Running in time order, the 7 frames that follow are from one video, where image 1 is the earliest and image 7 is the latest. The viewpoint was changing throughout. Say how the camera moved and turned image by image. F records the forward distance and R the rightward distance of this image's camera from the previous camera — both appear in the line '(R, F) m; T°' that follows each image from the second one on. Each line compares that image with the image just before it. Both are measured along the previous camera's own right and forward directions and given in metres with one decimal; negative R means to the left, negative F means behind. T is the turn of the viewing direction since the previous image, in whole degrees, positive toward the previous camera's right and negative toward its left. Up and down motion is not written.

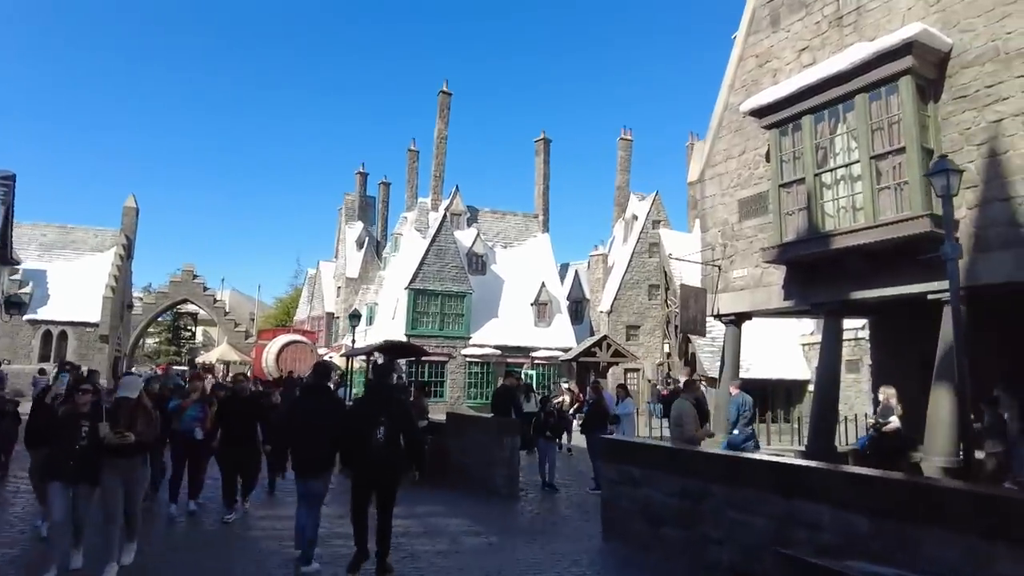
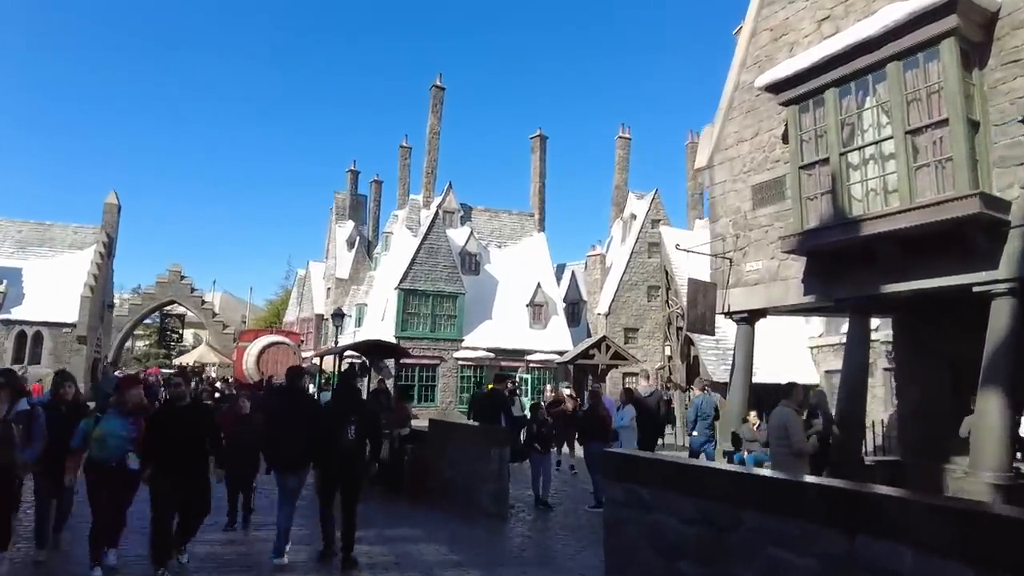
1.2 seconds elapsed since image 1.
(+0.1, +1.2) m; 0°
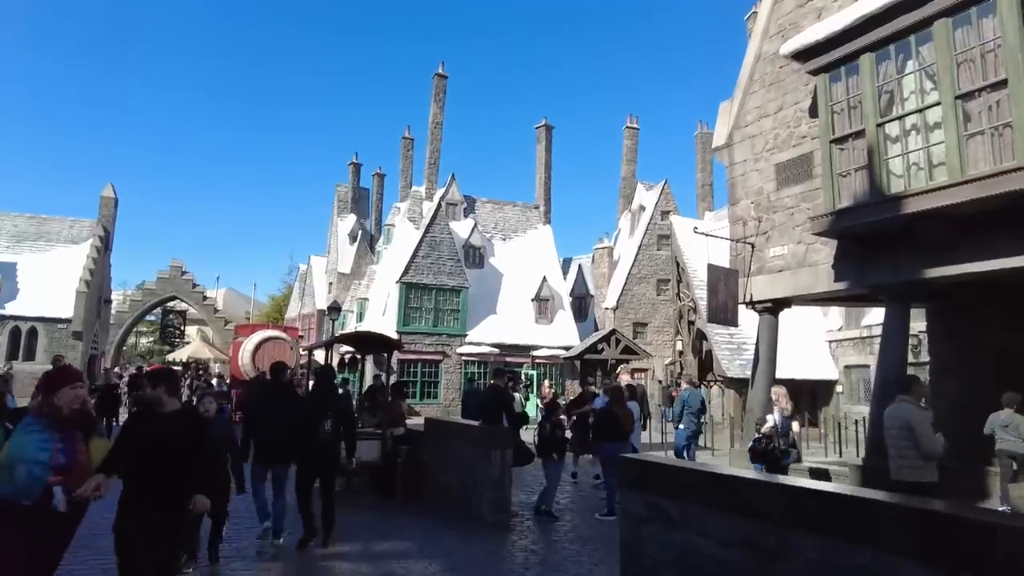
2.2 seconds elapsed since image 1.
(0.0, +0.9) m; 0°
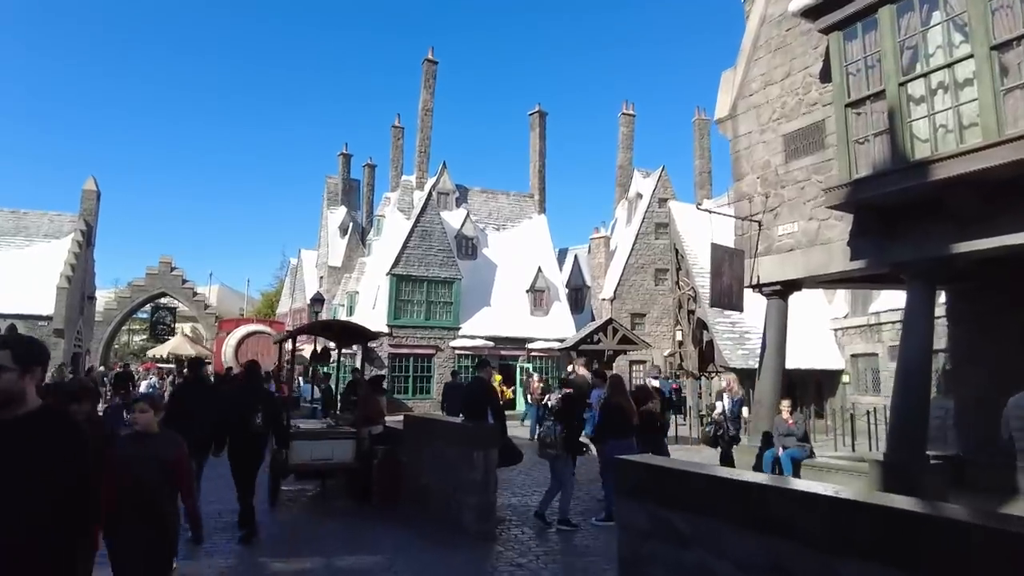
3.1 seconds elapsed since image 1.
(+0.2, +0.9) m; 0°
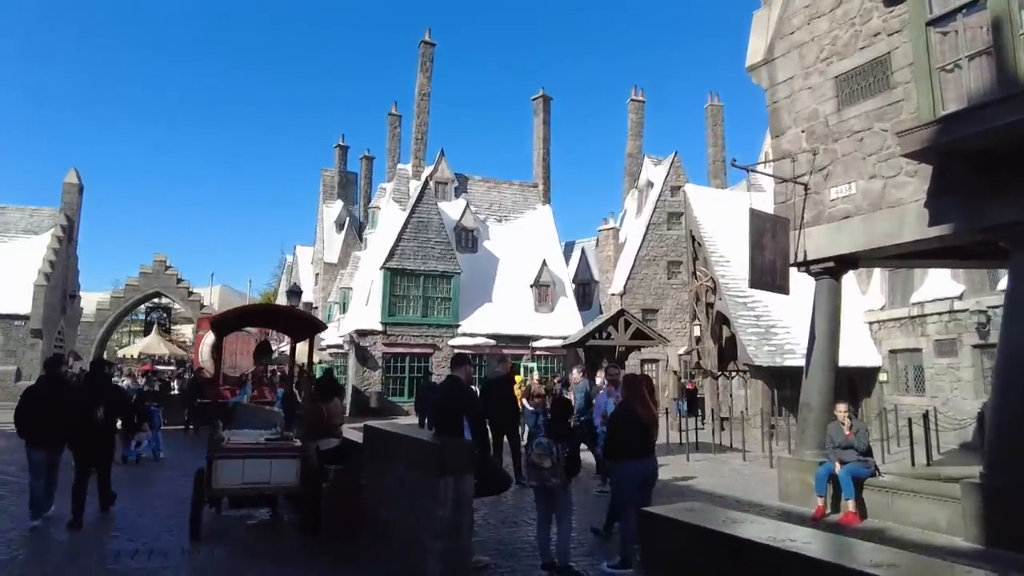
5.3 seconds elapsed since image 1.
(+0.2, +1.9) m; -1°
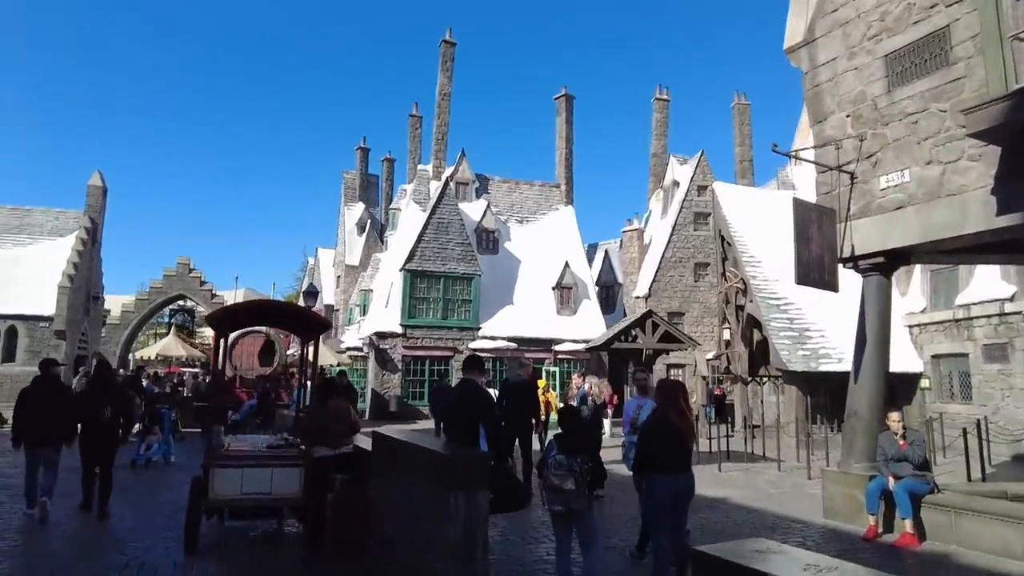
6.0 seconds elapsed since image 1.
(0.0, +0.6) m; -2°
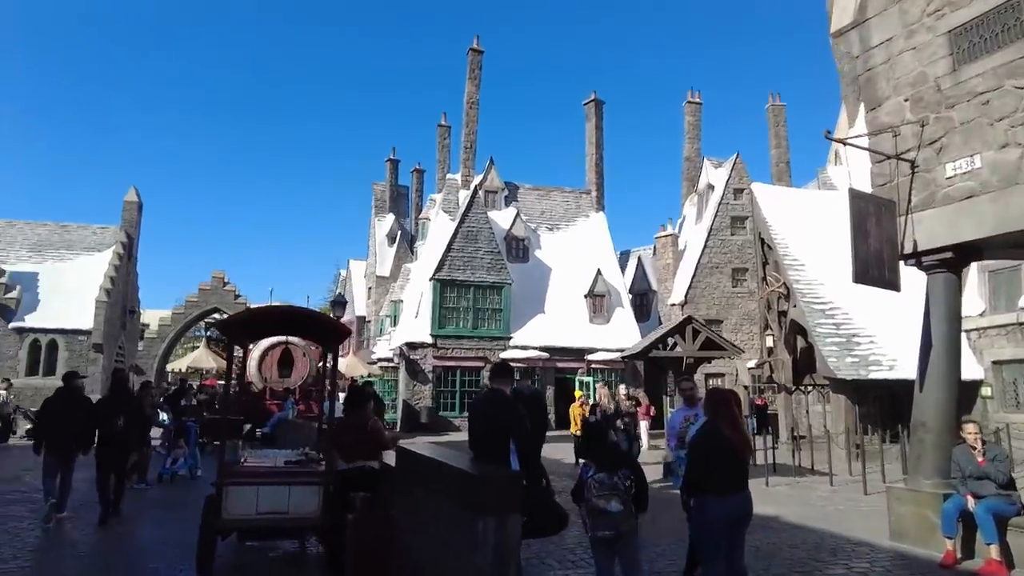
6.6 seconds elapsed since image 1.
(0.0, +0.5) m; -3°
